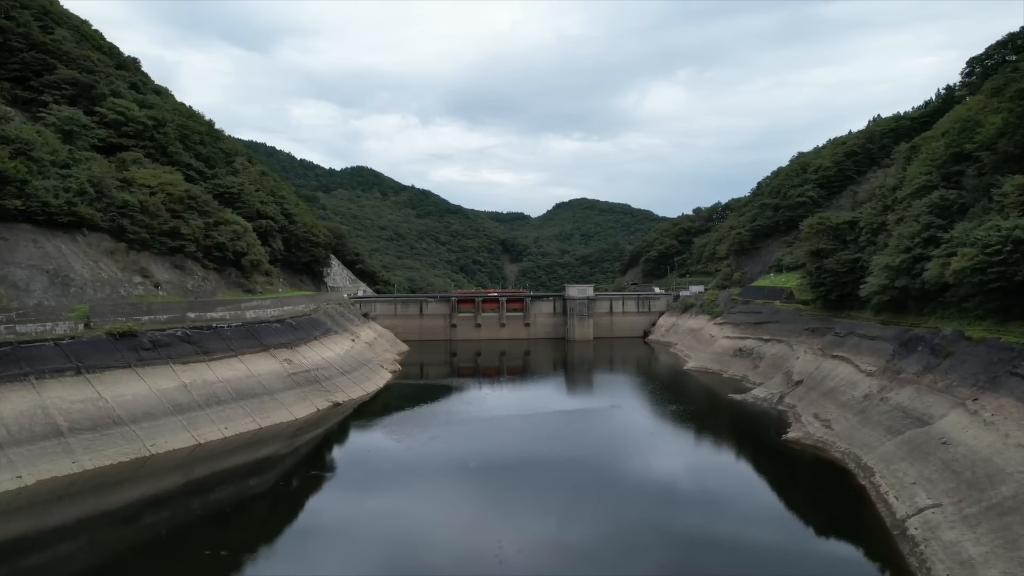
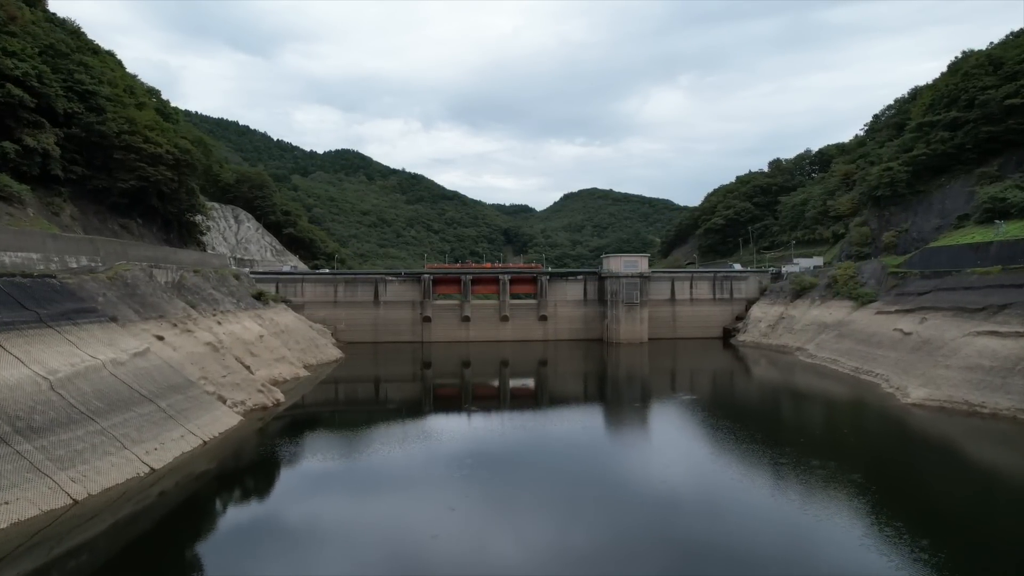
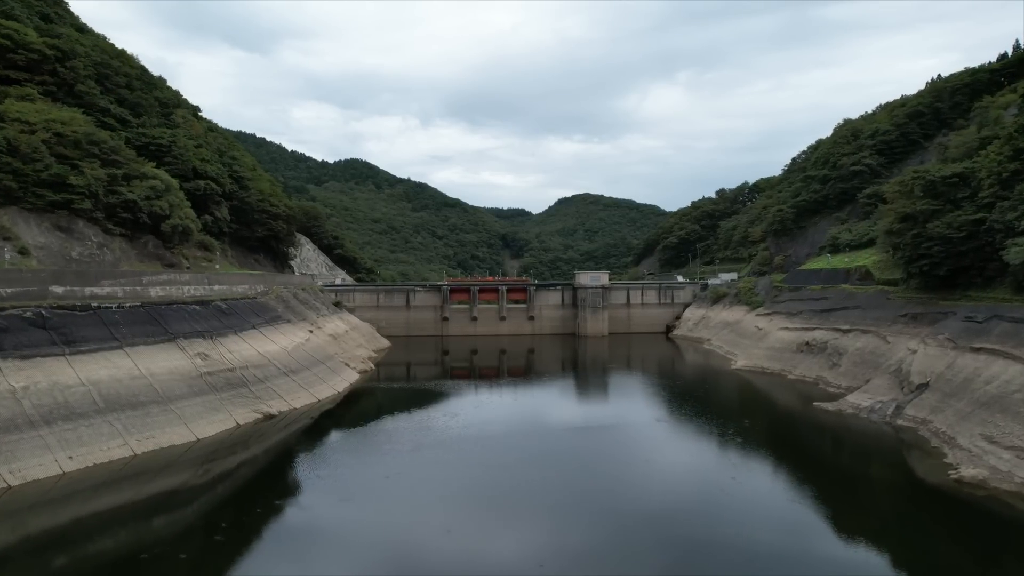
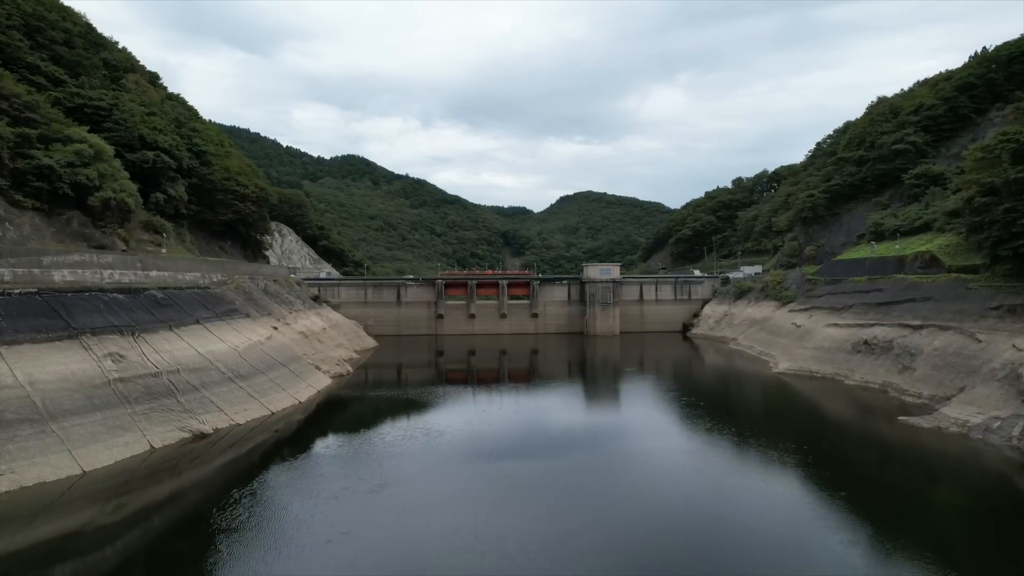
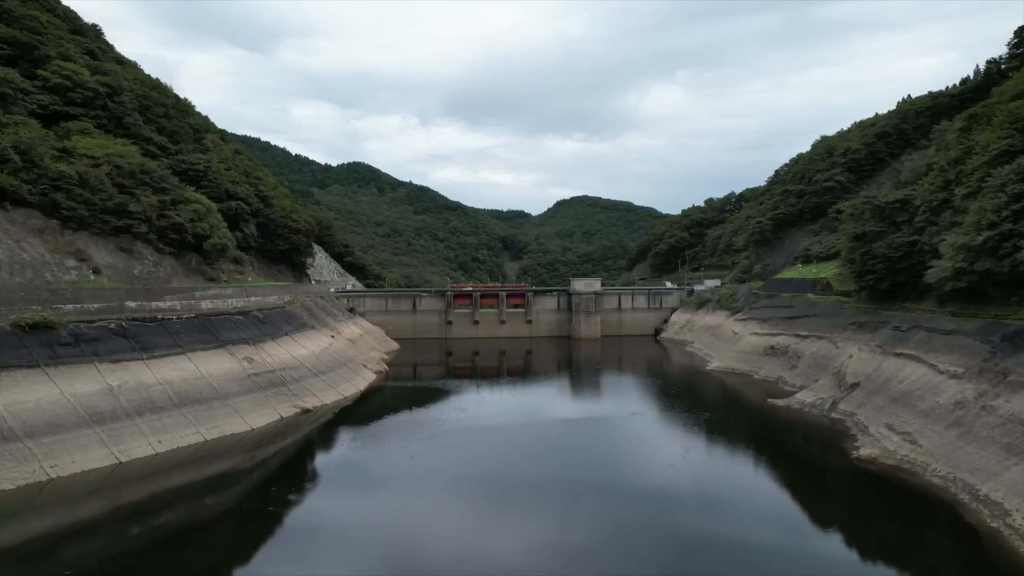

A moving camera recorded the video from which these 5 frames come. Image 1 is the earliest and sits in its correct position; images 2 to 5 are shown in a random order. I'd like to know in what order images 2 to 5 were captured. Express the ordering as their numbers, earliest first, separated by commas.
5, 3, 4, 2
